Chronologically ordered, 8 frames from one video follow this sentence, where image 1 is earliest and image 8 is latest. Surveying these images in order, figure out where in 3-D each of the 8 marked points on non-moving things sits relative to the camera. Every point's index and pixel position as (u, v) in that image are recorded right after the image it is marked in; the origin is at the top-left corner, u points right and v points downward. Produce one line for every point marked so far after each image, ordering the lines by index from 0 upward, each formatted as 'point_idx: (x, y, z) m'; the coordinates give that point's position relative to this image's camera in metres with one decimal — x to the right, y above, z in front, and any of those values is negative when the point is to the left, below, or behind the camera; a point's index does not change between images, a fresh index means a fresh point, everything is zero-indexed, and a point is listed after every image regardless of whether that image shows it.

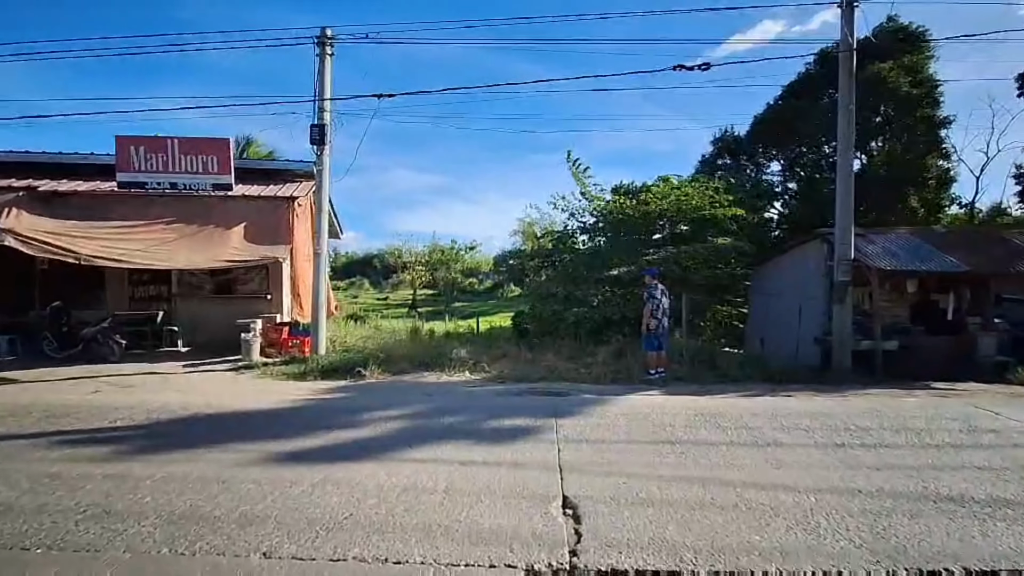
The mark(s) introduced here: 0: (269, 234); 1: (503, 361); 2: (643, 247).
0: (-4.1, +0.9, +8.8) m
1: (-0.2, -1.3, +9.8) m
2: (+3.2, +1.0, +12.9) m
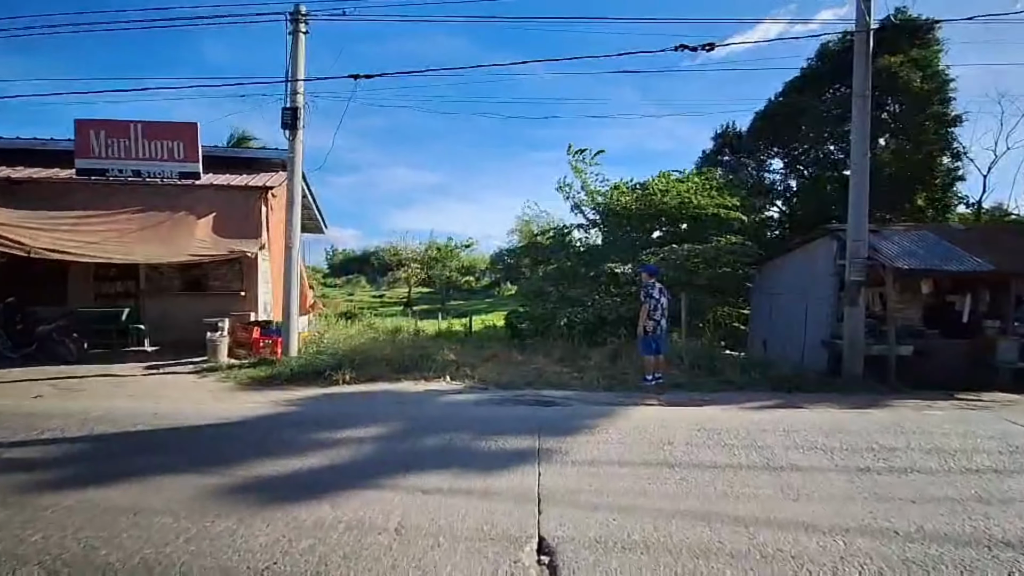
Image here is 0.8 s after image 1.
0: (-4.3, +1.0, +8.2) m
1: (-0.4, -1.3, +9.2) m
2: (+3.0, +1.0, +12.3) m
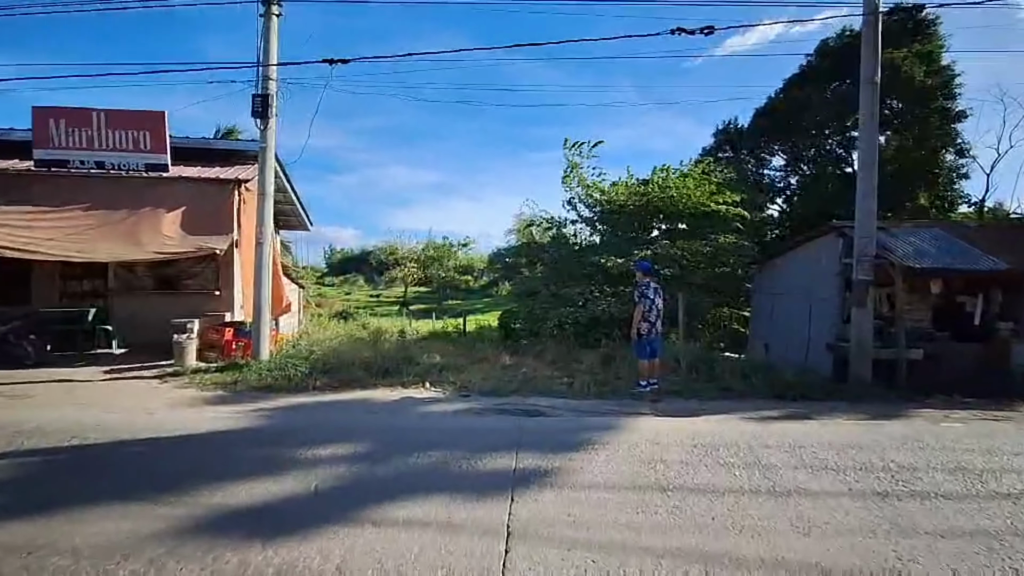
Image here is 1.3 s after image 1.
0: (-4.5, +1.0, +7.7) m
1: (-0.6, -1.3, +8.7) m
2: (+2.8, +1.0, +11.8) m
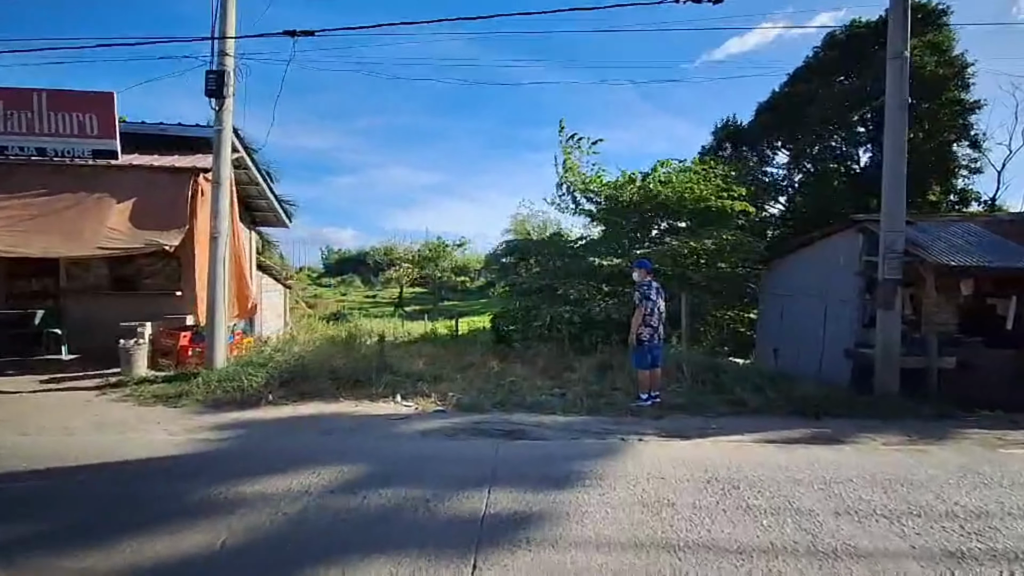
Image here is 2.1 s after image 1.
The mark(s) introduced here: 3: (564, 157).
0: (-4.6, +1.0, +7.0) m
1: (-0.8, -1.3, +7.9) m
2: (+2.6, +1.0, +11.0) m
3: (+1.2, +3.0, +12.2) m
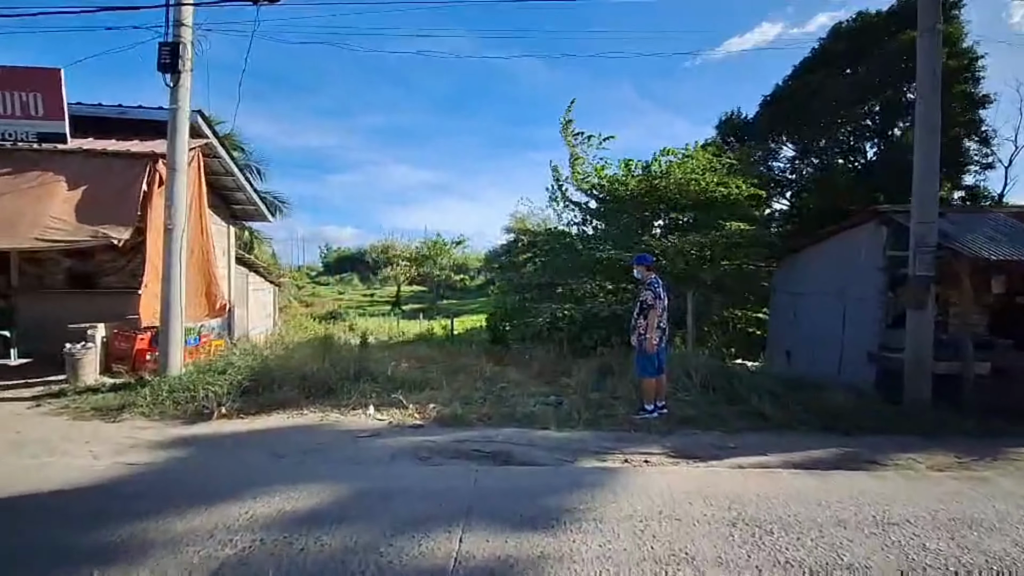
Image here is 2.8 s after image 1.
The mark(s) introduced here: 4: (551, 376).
0: (-4.8, +1.0, +6.3) m
1: (-0.9, -1.3, +7.3) m
2: (+2.5, +1.0, +10.4) m
3: (+1.1, +3.0, +11.5) m
4: (+0.5, -1.2, +7.5) m
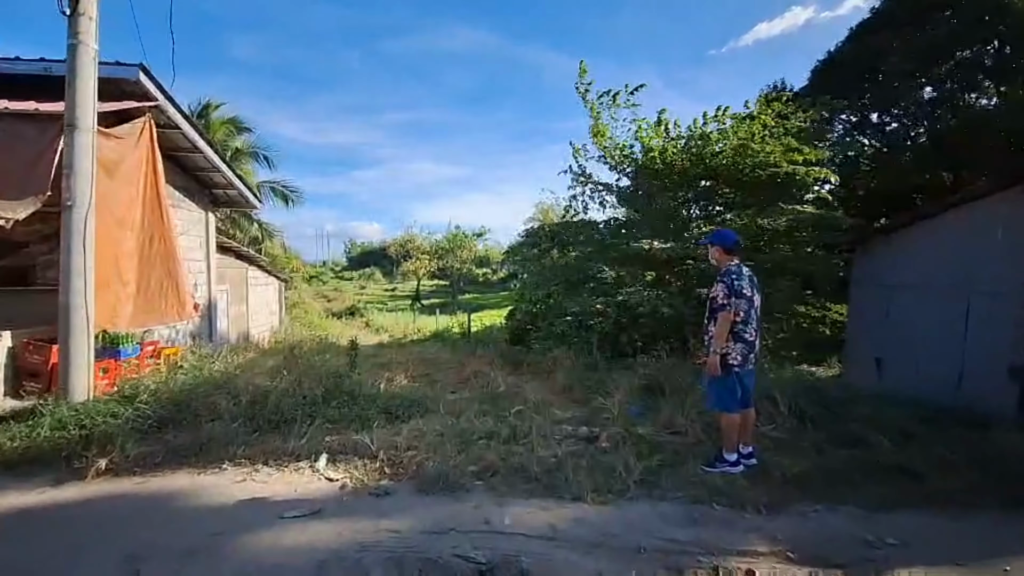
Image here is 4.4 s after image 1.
0: (-4.6, +1.0, +4.9) m
1: (-0.7, -1.2, +5.7) m
2: (+2.8, +1.2, +8.7) m
3: (+1.4, +3.2, +9.9) m
4: (+0.7, -1.2, +5.9) m
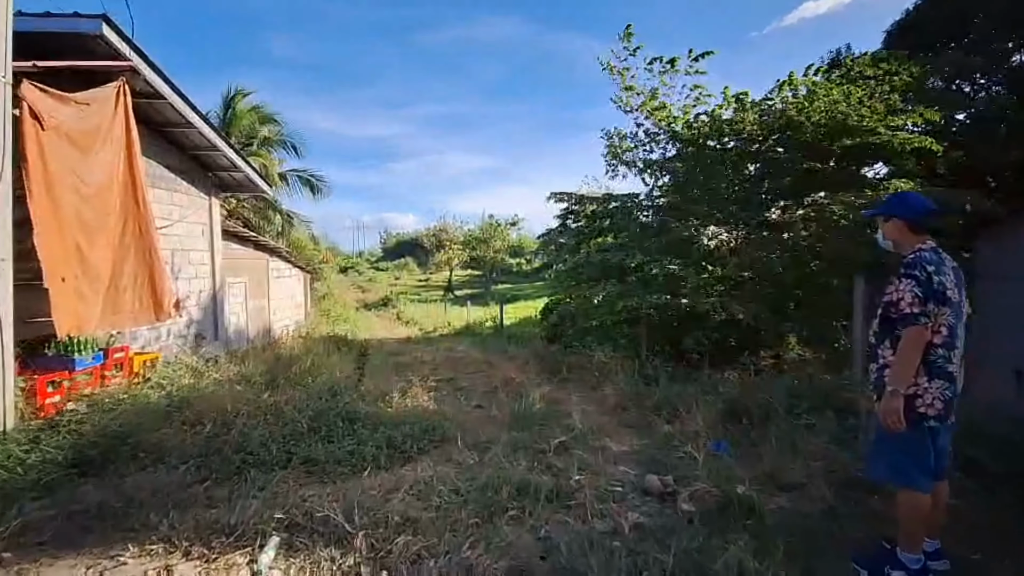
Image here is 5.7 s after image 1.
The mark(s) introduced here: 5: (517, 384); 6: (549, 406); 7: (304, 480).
0: (-4.3, +1.0, +3.9) m
1: (-0.3, -1.2, +4.6) m
2: (+3.3, +1.3, +7.2) m
3: (+2.0, +3.3, +8.4) m
4: (+1.1, -1.1, +4.6) m
5: (0.0, -1.2, +6.8) m
6: (+0.4, -1.2, +5.3) m
7: (-1.2, -1.1, +3.2) m
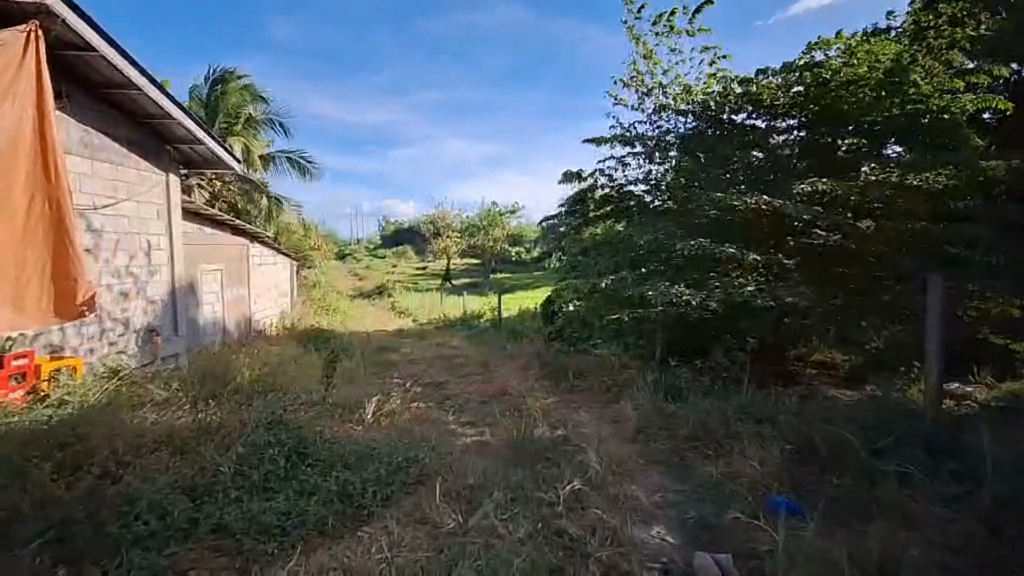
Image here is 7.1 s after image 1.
0: (-4.3, +1.1, +2.9) m
1: (-0.4, -1.1, +3.6) m
2: (+3.3, +1.3, +6.2) m
3: (+2.1, +3.4, +7.4) m
4: (+1.1, -1.1, +3.6) m
5: (0.0, -1.1, +5.8) m
6: (+0.4, -1.1, +4.3) m
7: (-1.2, -1.1, +2.2) m
